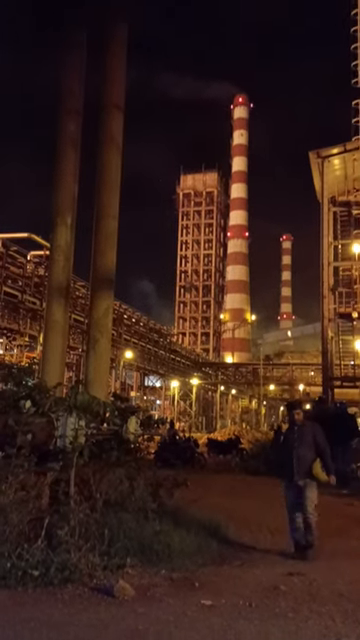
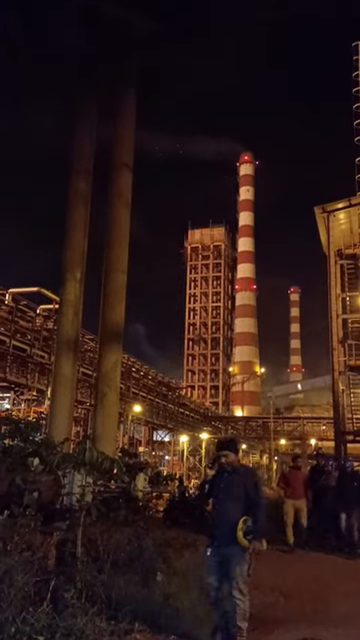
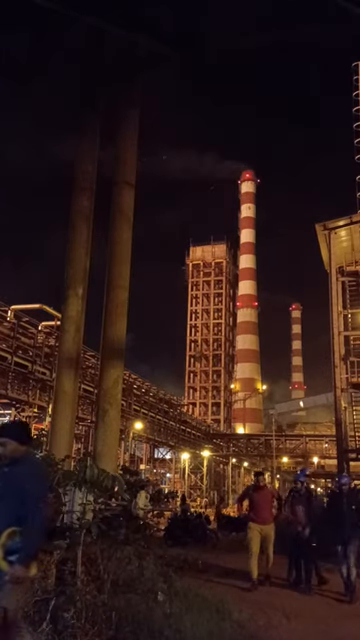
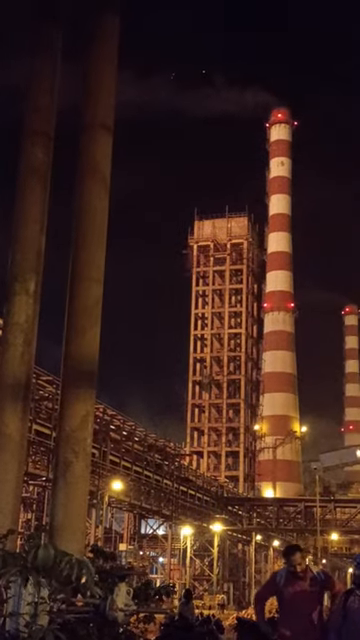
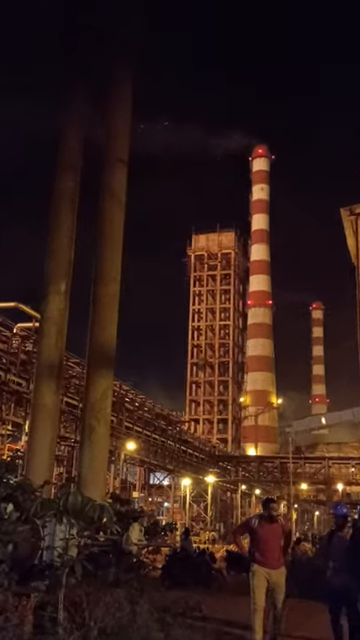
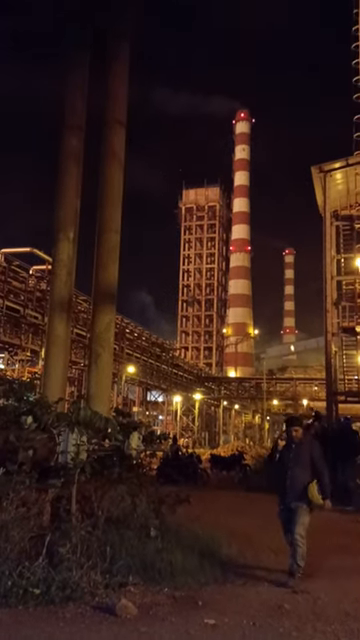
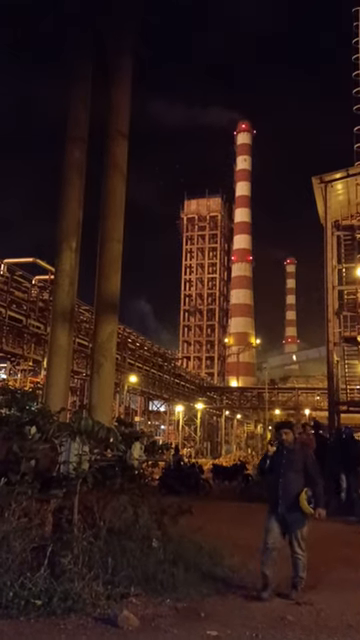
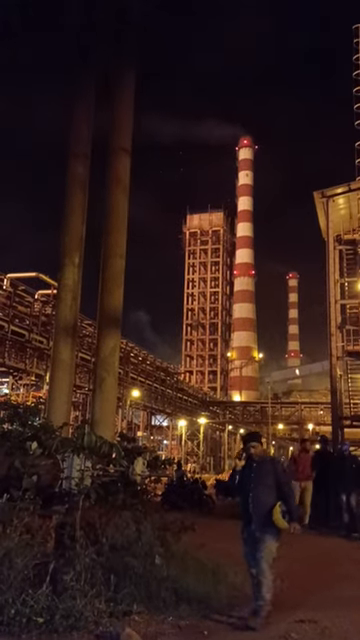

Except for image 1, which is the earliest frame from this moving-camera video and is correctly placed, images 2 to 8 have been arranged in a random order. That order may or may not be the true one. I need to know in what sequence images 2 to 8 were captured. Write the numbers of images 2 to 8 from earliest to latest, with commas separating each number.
6, 7, 8, 2, 3, 5, 4
